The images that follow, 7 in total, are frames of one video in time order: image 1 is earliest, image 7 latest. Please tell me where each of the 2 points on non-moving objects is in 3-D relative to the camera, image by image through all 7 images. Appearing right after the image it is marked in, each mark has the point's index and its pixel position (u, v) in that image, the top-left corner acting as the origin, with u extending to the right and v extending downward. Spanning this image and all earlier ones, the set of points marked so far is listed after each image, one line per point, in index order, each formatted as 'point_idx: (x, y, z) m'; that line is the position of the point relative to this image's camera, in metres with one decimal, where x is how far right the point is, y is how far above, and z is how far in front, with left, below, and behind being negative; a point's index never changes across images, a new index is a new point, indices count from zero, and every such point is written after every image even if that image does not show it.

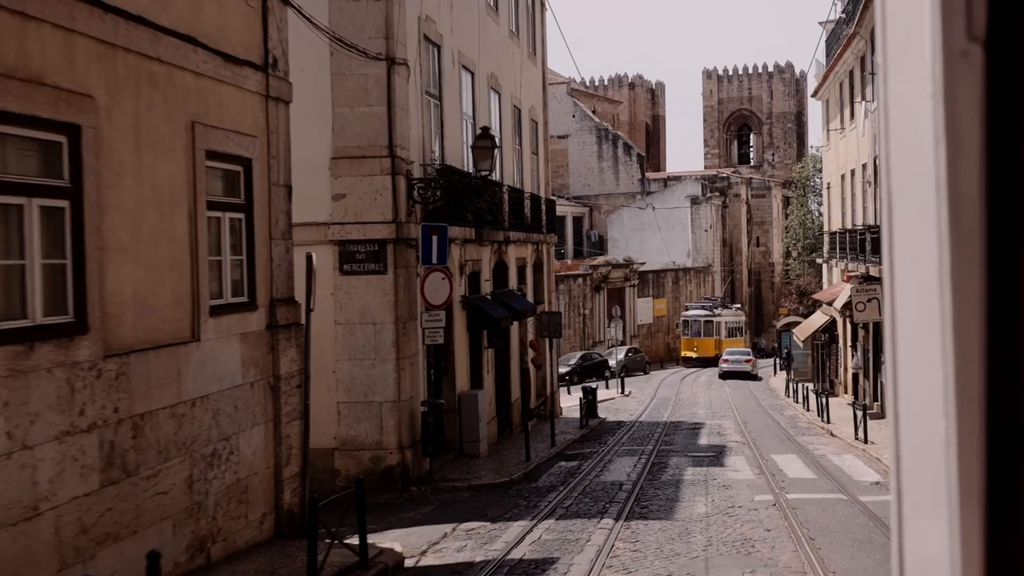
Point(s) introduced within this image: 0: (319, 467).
0: (-2.9, -2.7, +15.7) m
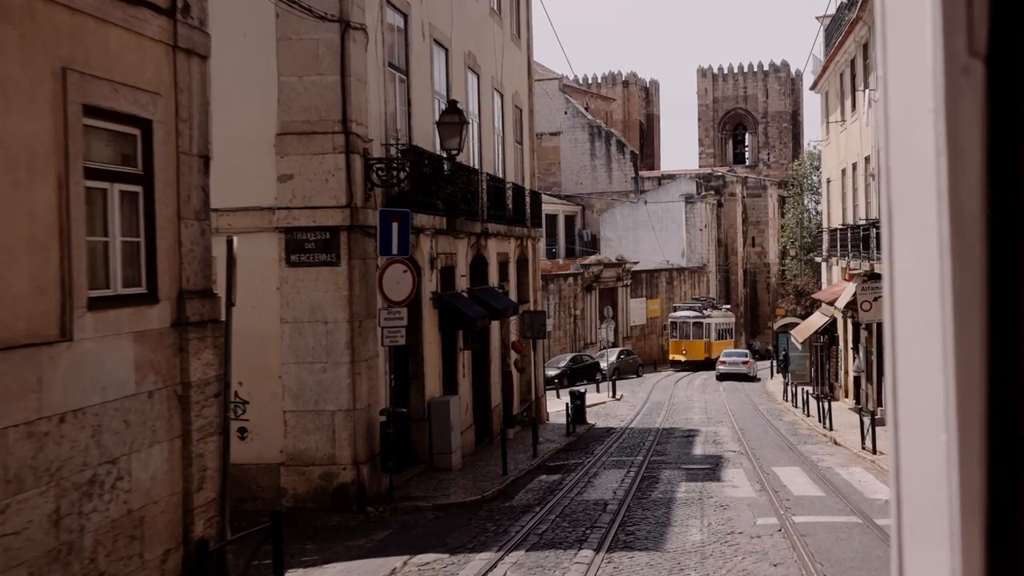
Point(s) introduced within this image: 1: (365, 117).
0: (-3.3, -2.6, +13.9) m
1: (-2.0, +2.3, +14.3) m
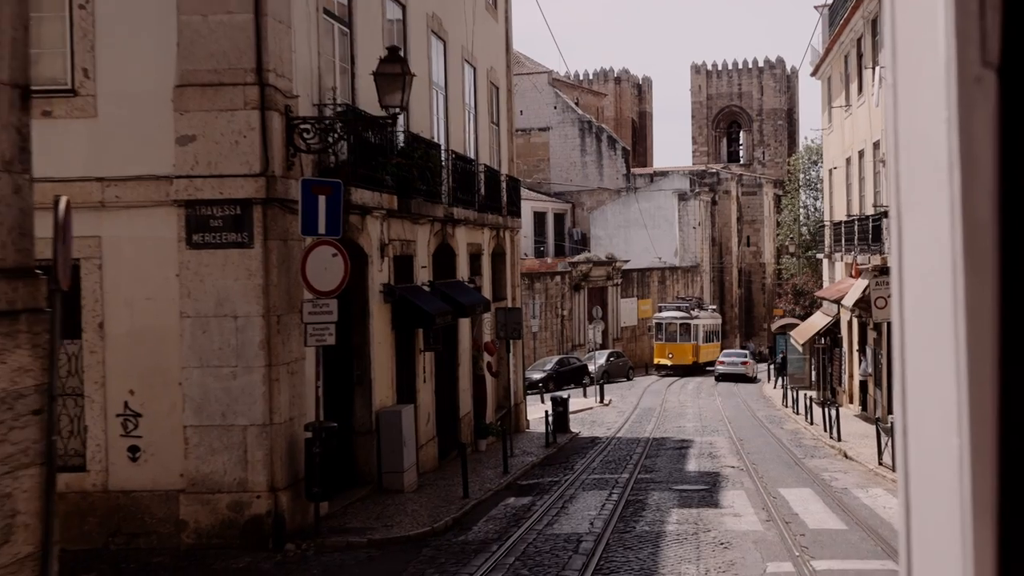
0: (-3.8, -2.4, +11.3) m
1: (-2.5, +2.4, +11.7) m
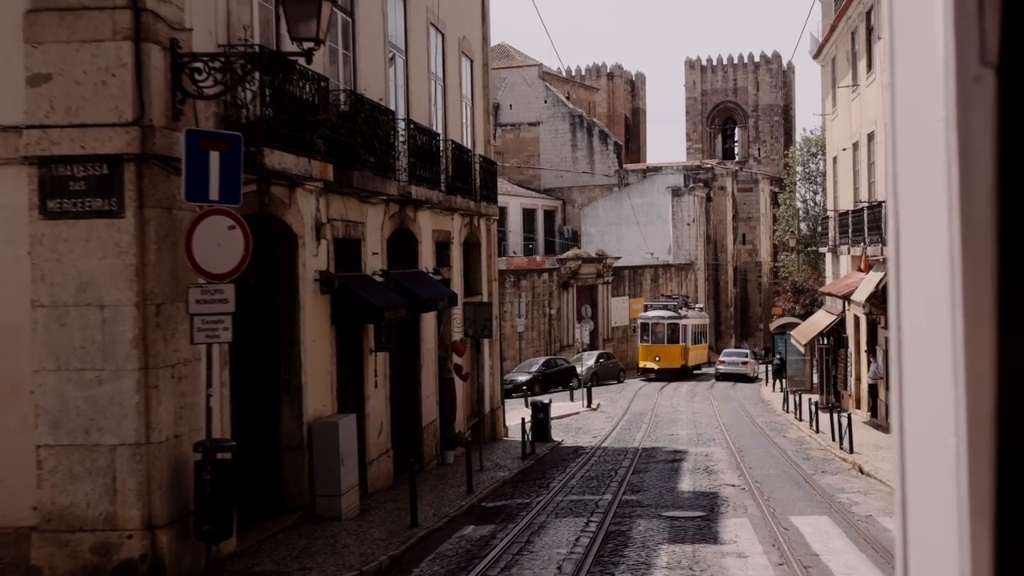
0: (-4.2, -2.3, +8.9) m
1: (-2.9, +2.6, +9.3) m
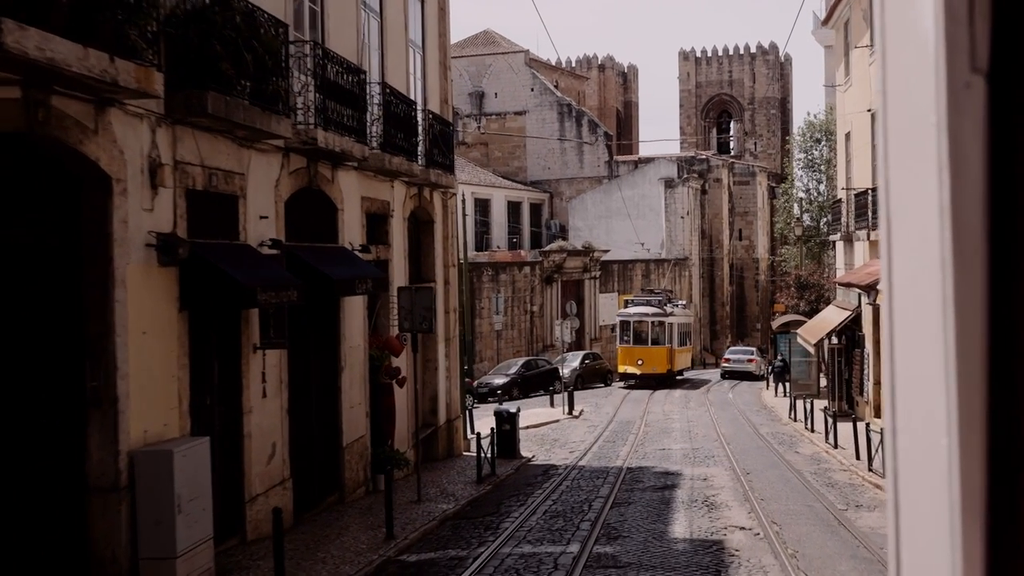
0: (-4.9, -2.0, +5.0) m
1: (-3.6, +2.9, +5.4) m
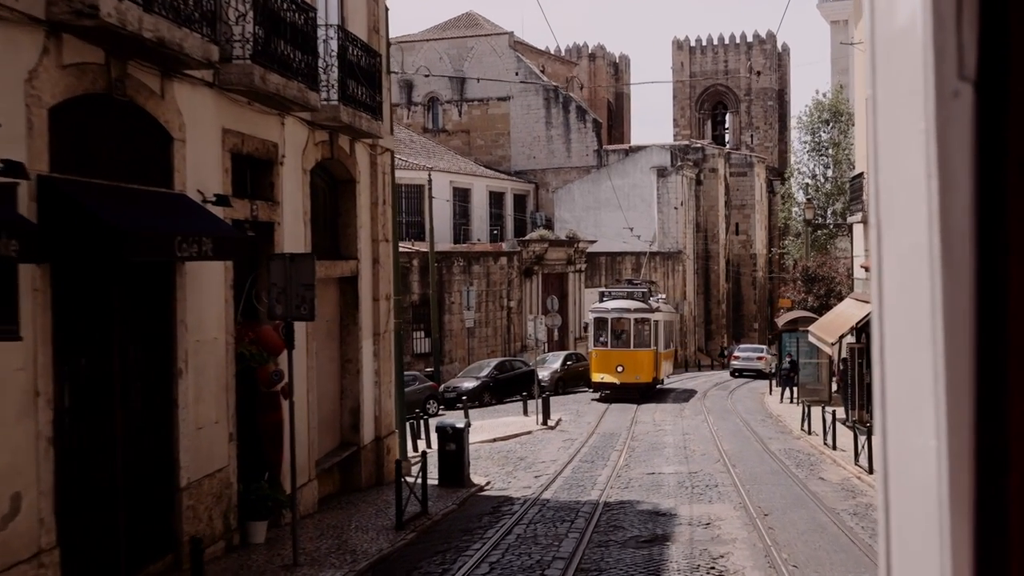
0: (-5.6, -1.7, +0.5) m
1: (-4.3, +3.2, +0.9) m
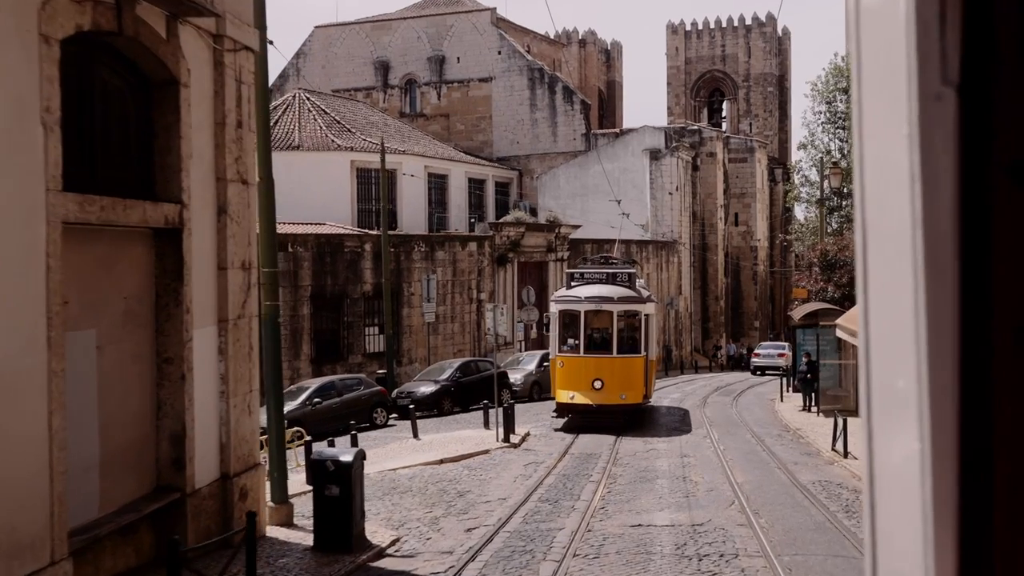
0: (-6.3, -1.3, -4.8) m
1: (-5.0, +3.6, -4.4) m
